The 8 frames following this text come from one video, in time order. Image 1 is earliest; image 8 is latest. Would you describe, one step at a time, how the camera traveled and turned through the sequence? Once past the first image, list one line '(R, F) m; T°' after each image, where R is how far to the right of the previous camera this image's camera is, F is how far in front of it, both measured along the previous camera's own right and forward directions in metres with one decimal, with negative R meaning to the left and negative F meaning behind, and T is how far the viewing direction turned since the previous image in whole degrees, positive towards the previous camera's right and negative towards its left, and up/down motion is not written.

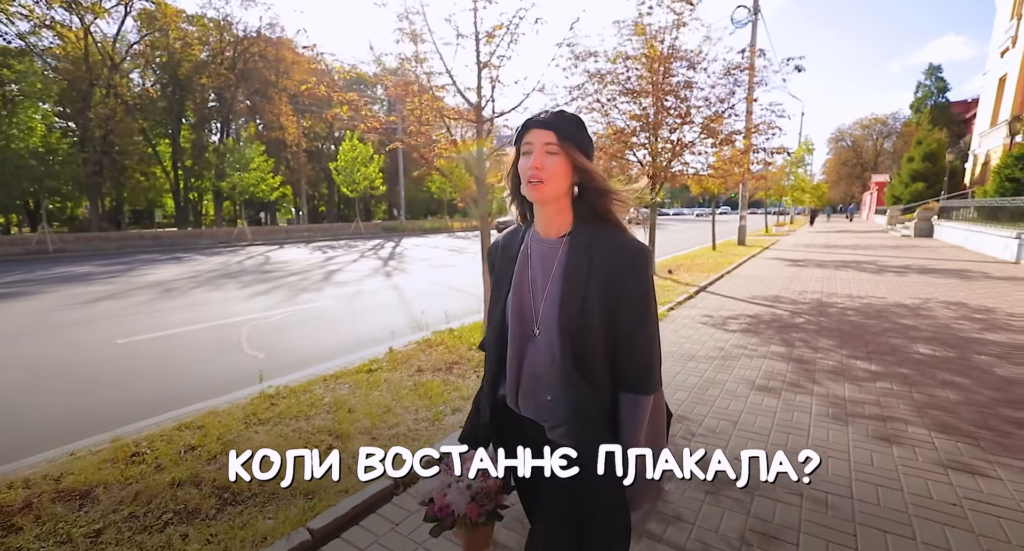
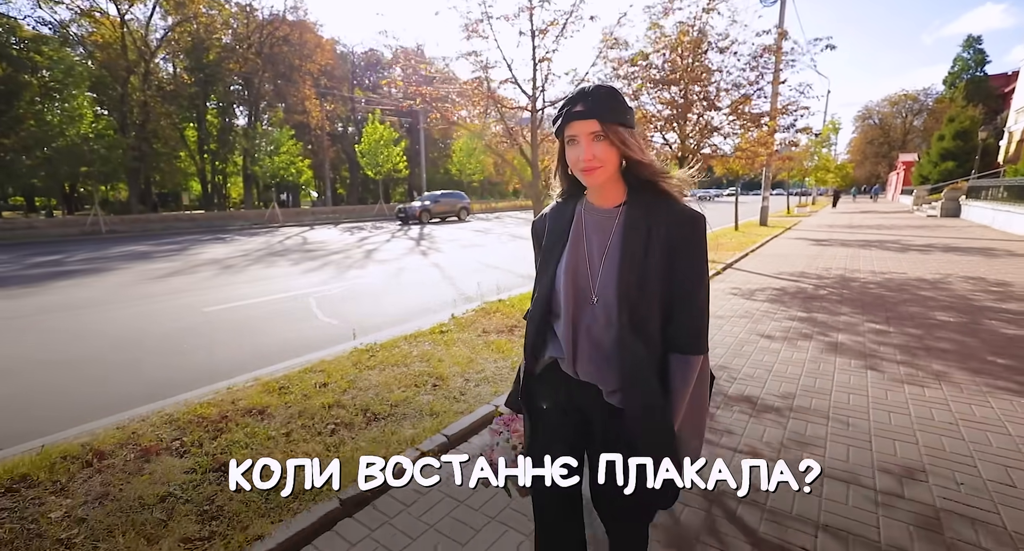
(-0.5, -0.7) m; -2°
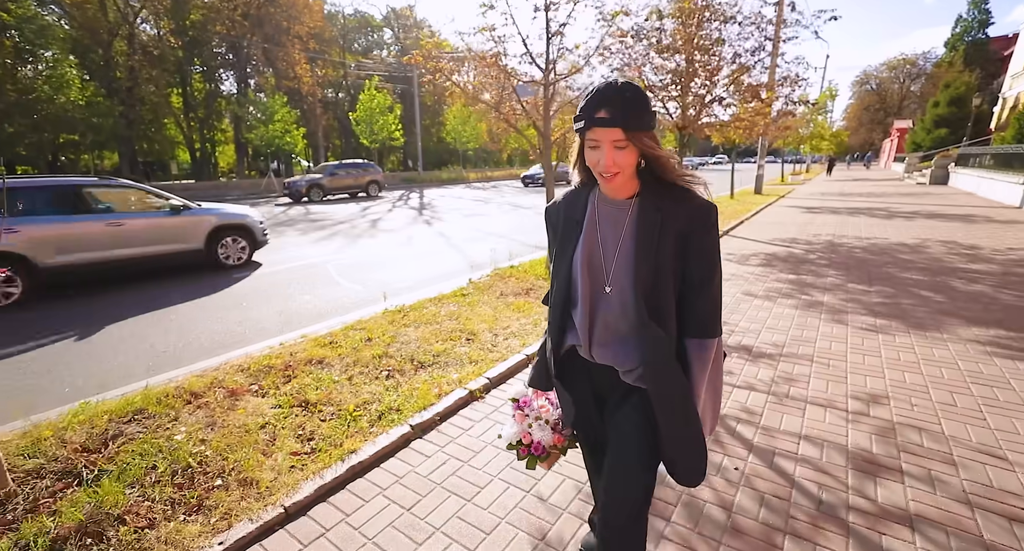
(-0.3, -0.5) m; +1°
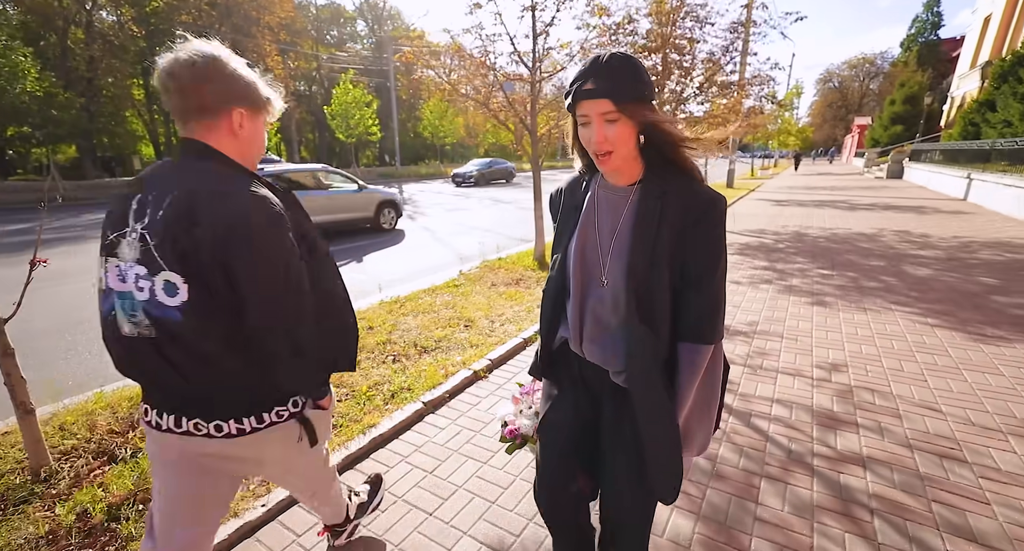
(-0.2, -0.3) m; +3°
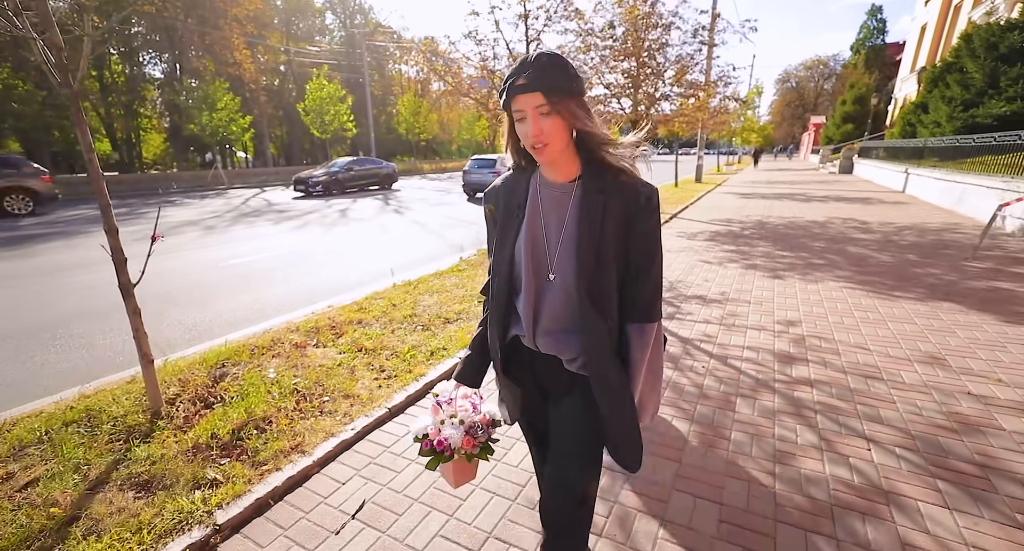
(-0.4, -0.6) m; +3°
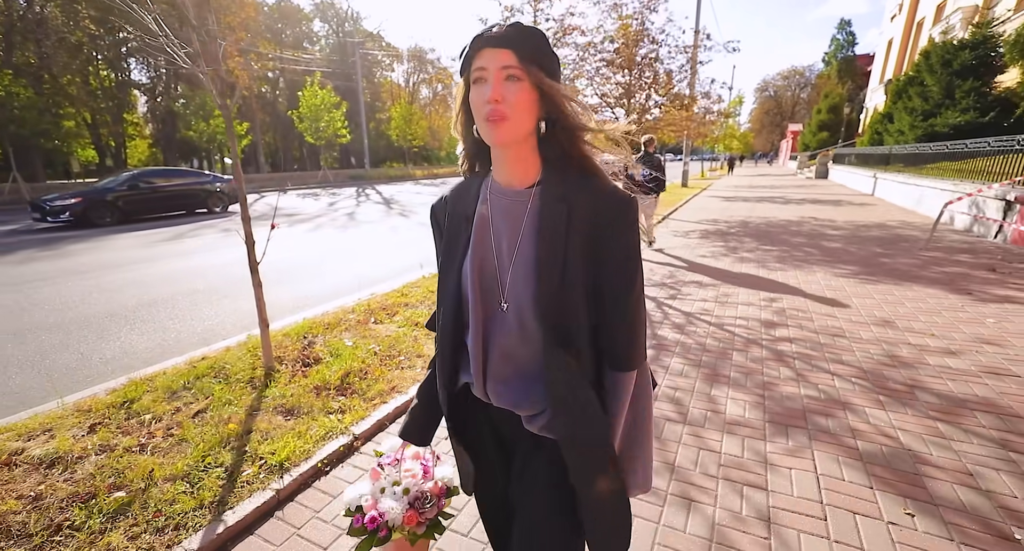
(-0.5, -0.8) m; +2°
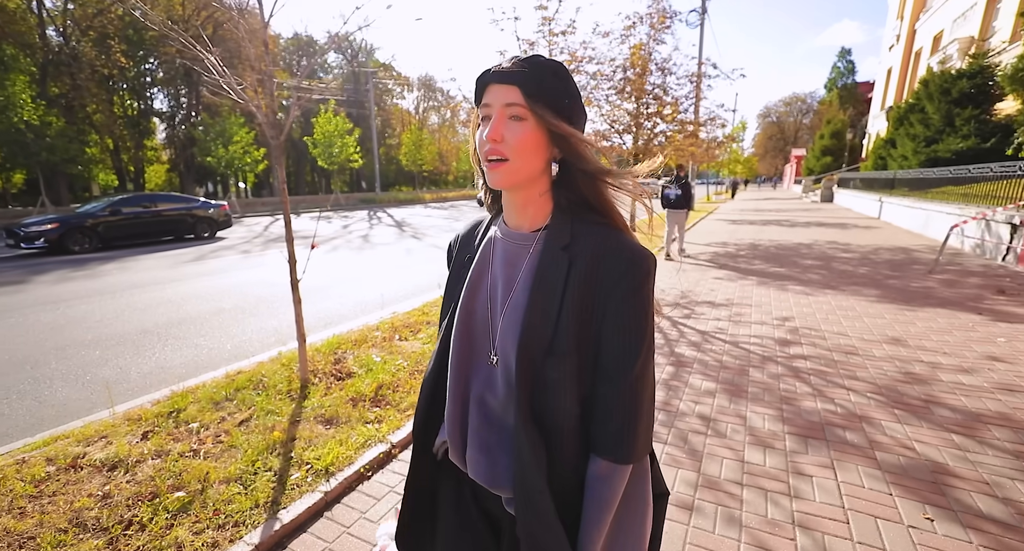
(-0.2, -0.2) m; -1°
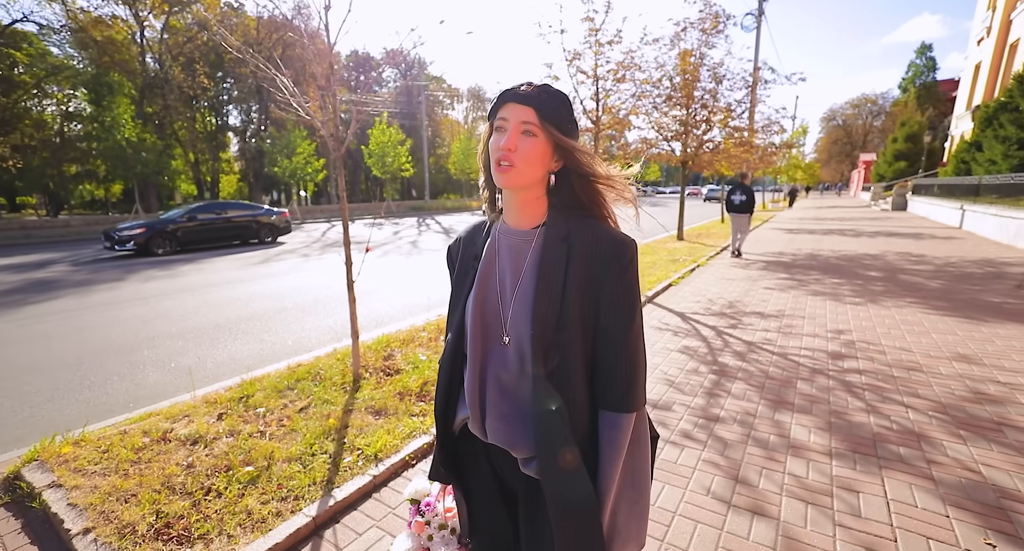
(+0.1, -0.2) m; -6°
